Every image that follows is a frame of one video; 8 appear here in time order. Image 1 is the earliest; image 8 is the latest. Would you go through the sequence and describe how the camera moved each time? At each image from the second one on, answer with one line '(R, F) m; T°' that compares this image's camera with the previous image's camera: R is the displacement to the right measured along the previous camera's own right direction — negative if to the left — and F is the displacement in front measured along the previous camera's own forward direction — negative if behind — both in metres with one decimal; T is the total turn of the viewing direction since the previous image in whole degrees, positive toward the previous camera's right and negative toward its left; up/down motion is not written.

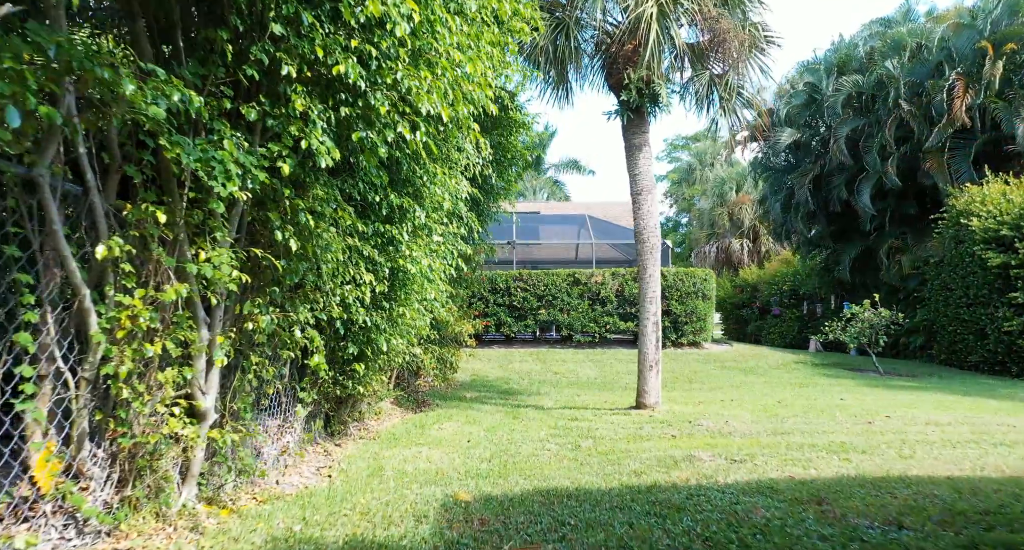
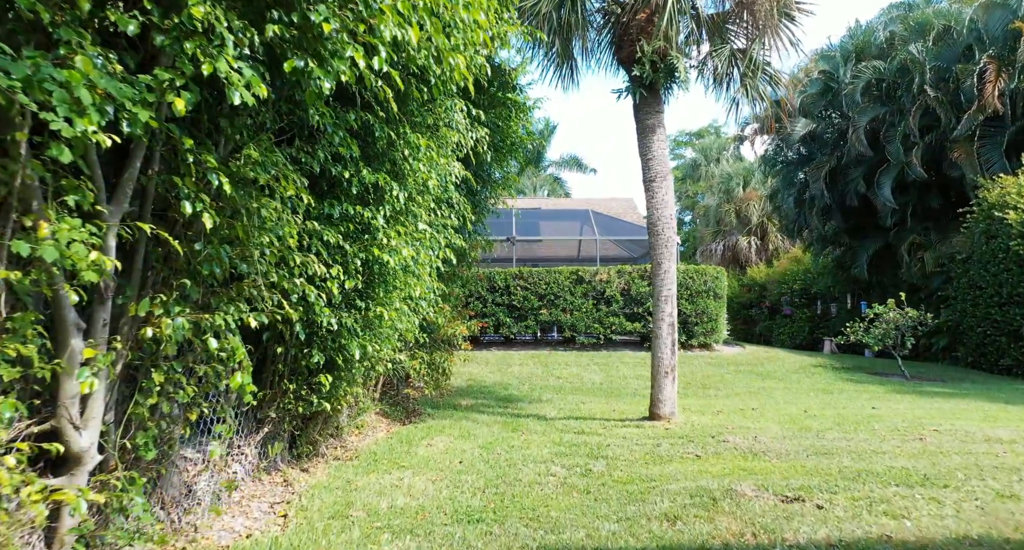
(0.0, +0.9) m; 0°
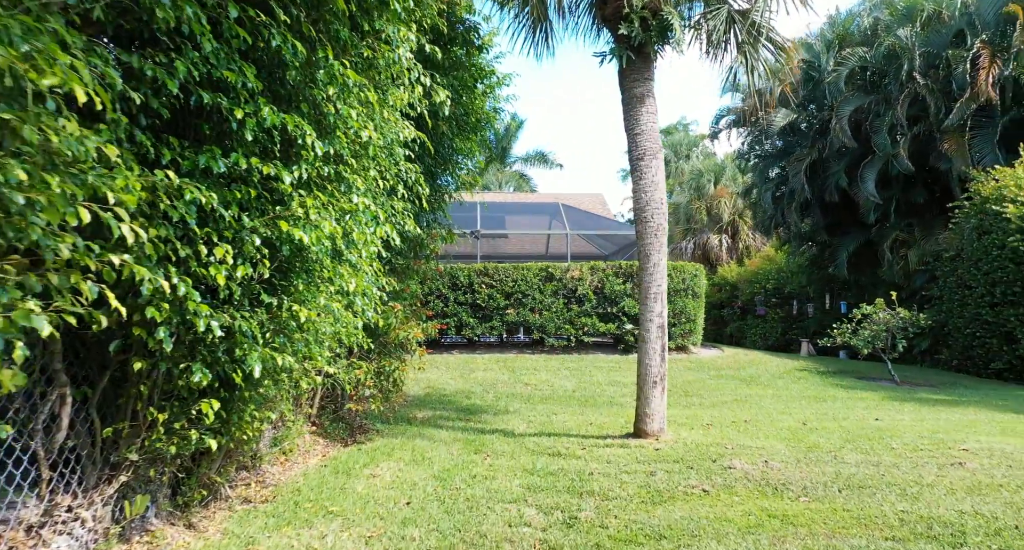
(0.0, +1.2) m; +3°
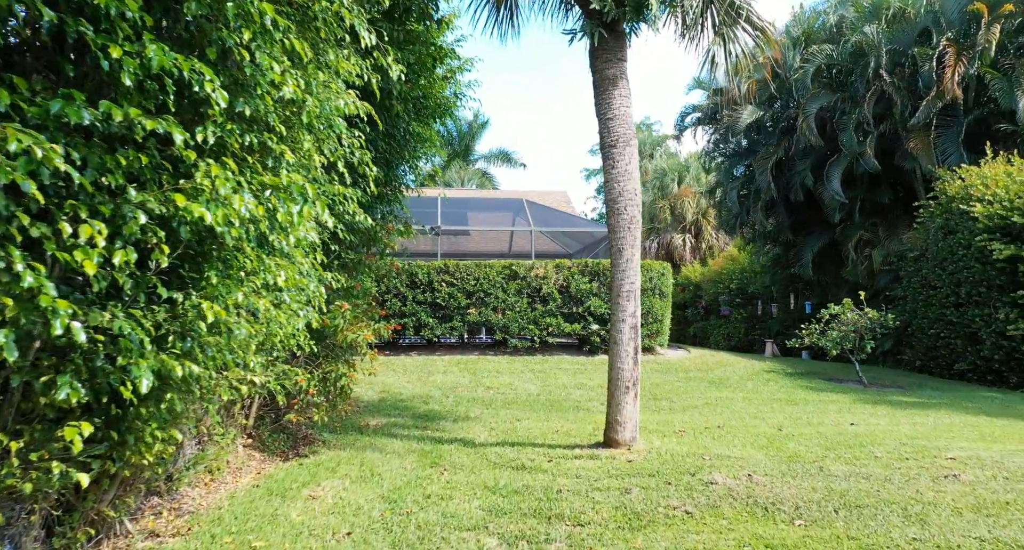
(0.0, +0.6) m; +3°
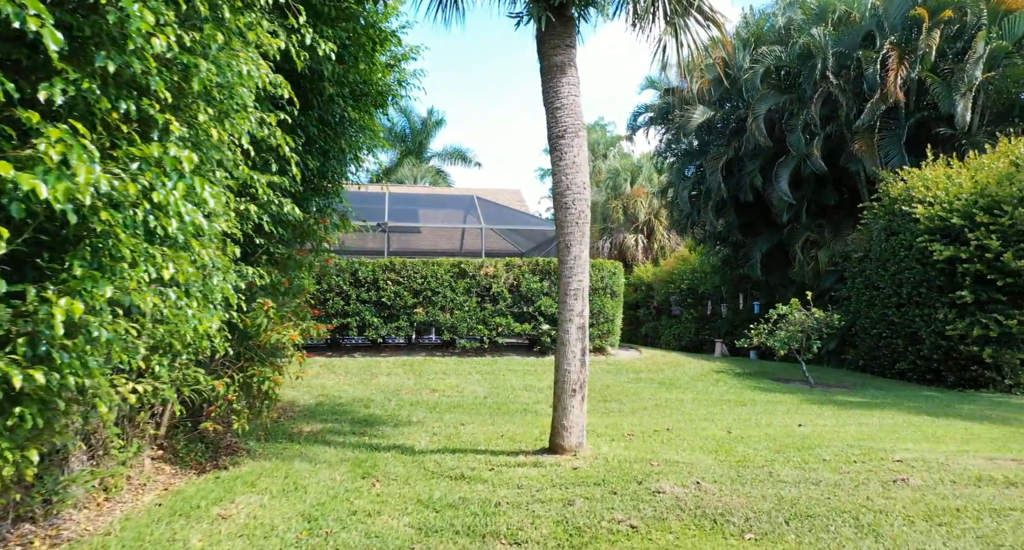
(+0.1, +0.3) m; +4°
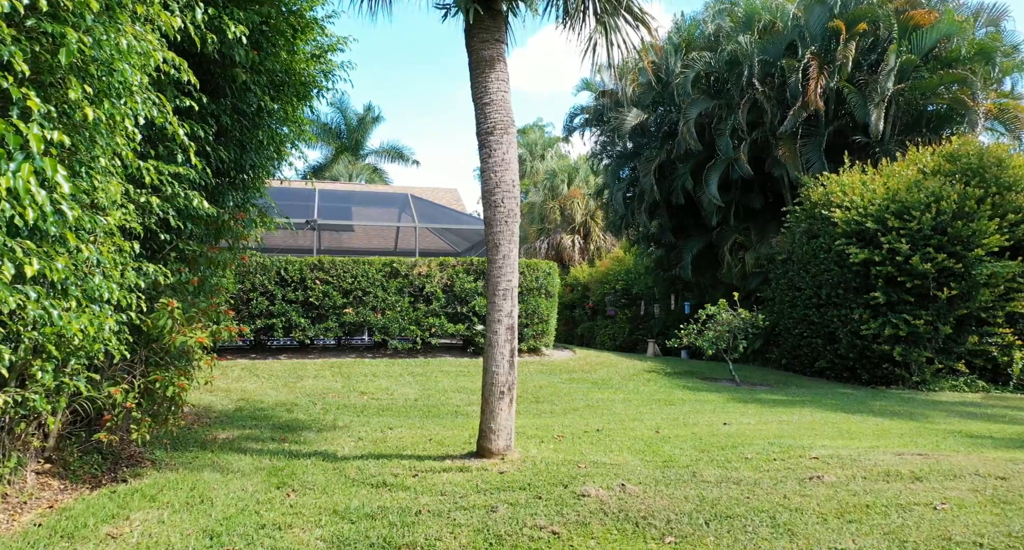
(+0.1, +0.1) m; +5°
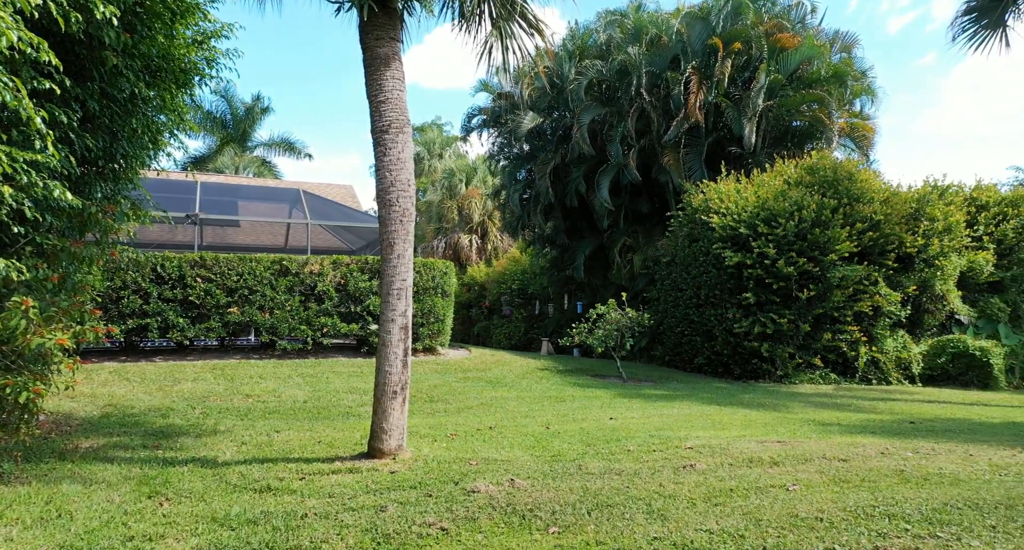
(0.0, -0.1) m; +8°
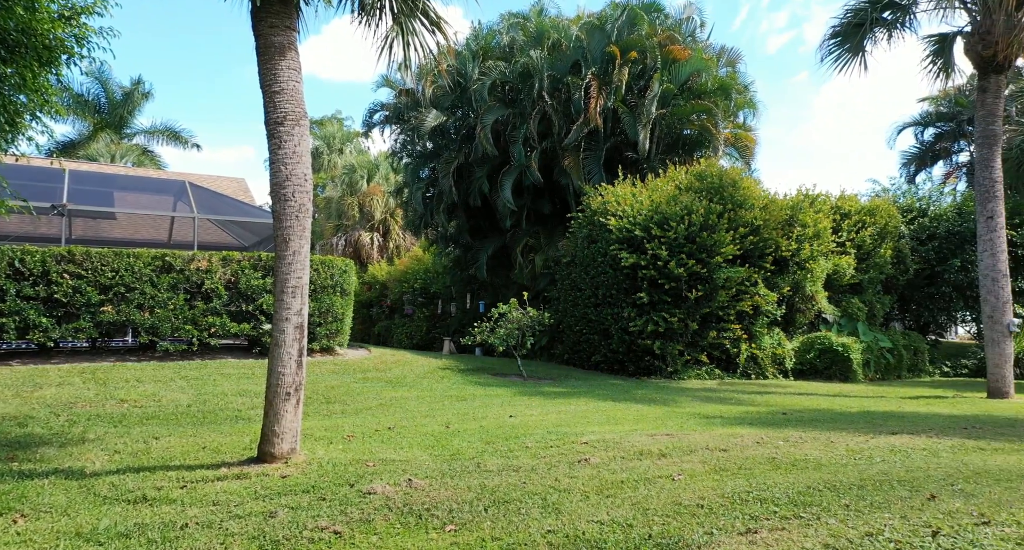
(0.0, 0.0) m; +8°
